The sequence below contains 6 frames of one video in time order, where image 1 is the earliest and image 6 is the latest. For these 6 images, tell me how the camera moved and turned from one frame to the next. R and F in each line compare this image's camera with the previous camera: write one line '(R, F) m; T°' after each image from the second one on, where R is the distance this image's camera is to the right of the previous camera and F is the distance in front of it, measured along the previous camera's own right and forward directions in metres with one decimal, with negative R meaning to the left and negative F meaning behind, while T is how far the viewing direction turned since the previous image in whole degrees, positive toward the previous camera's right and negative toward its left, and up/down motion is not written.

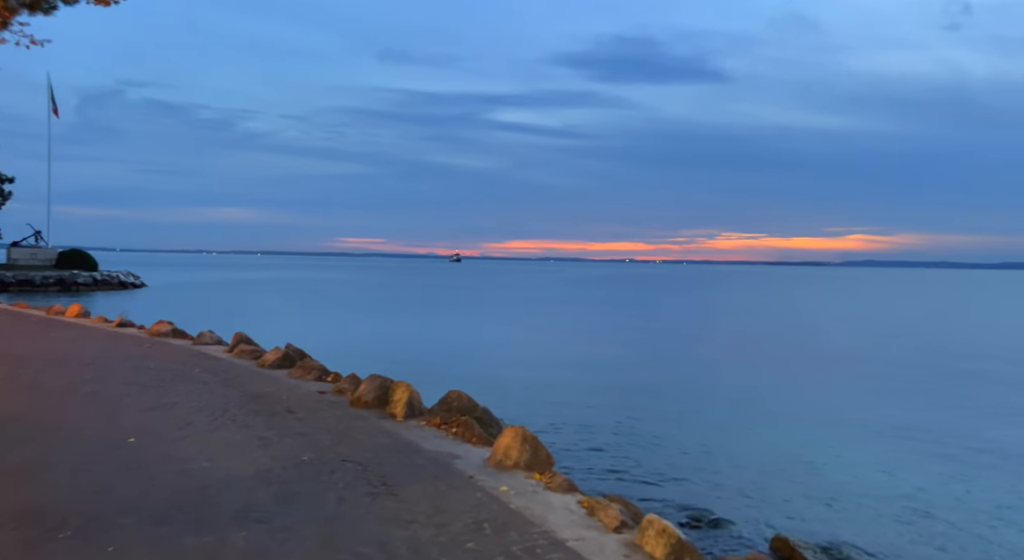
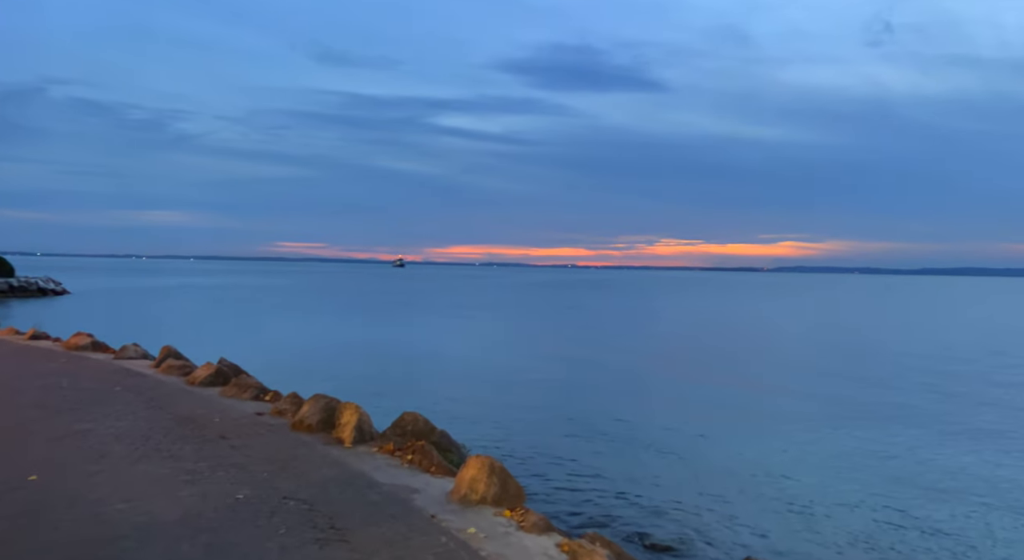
(-0.1, +0.6) m; +4°
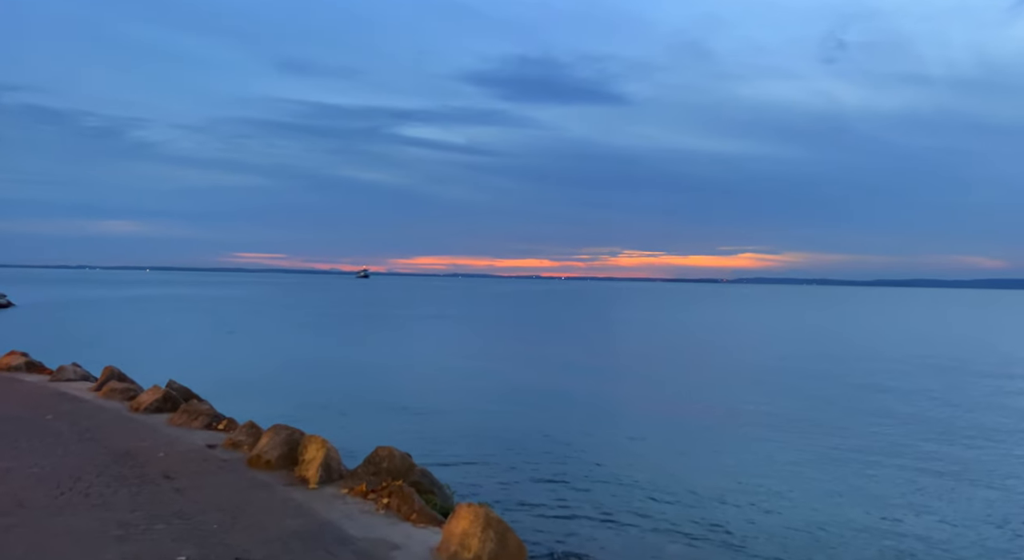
(-0.2, +0.8) m; +2°
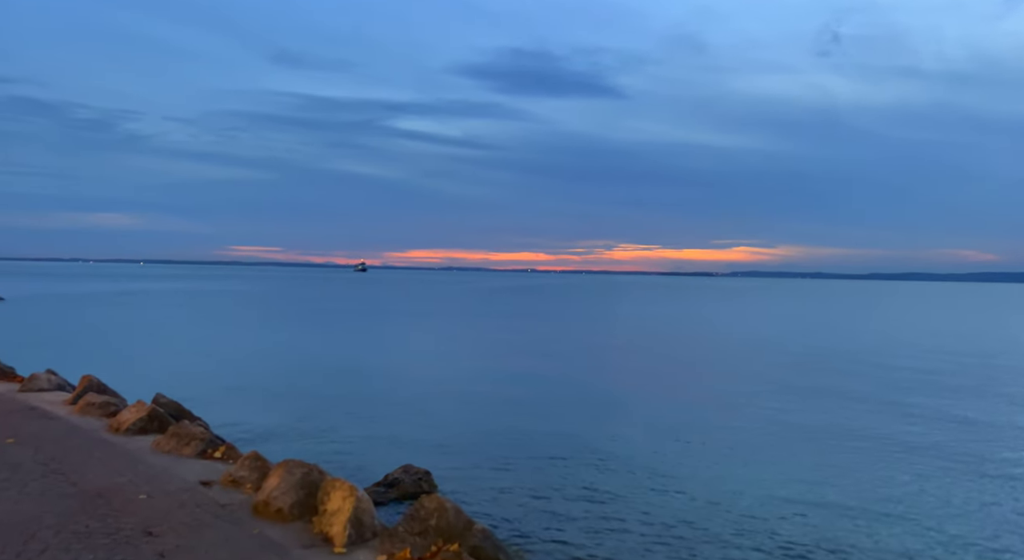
(-0.4, +1.2) m; 0°
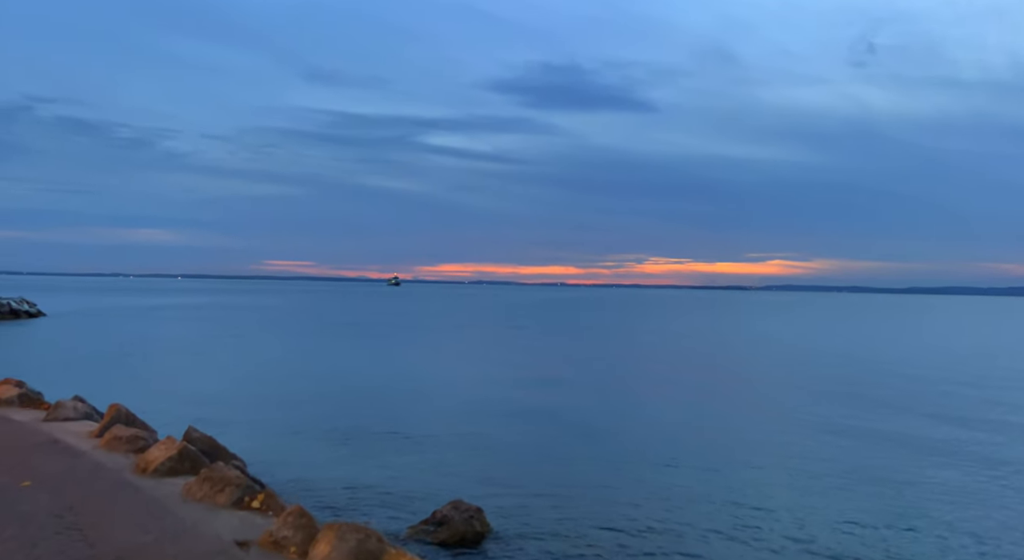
(-0.3, +0.7) m; -2°
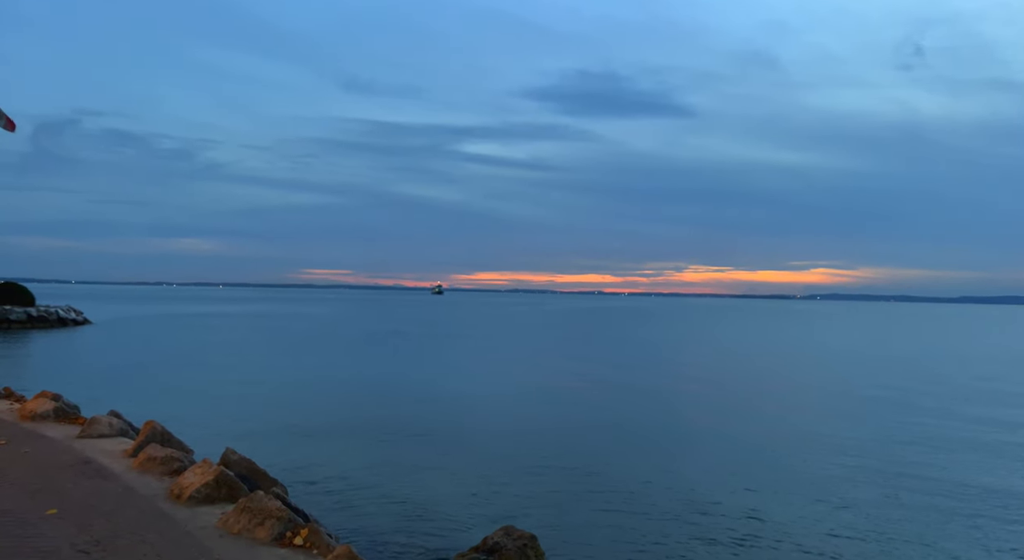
(-0.2, +0.5) m; -2°
